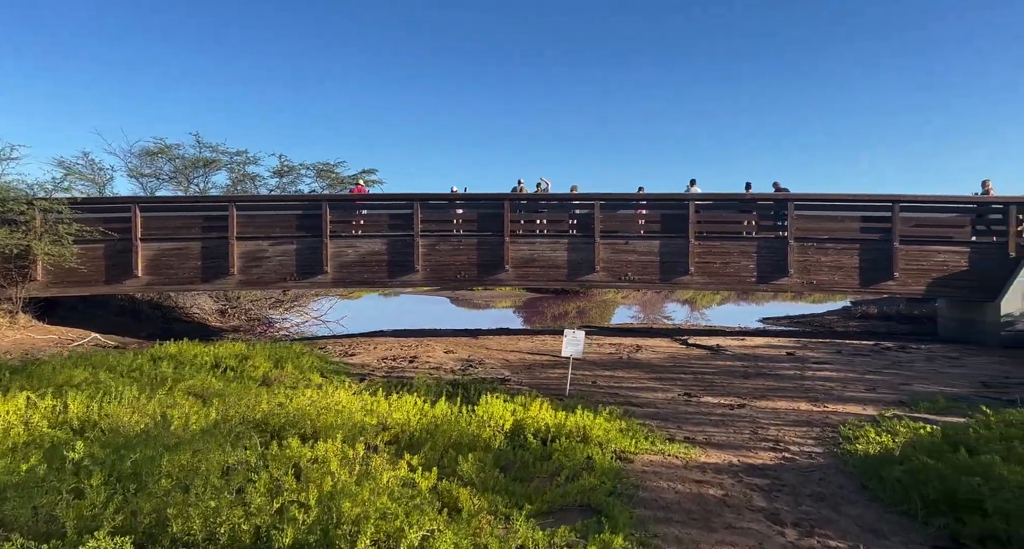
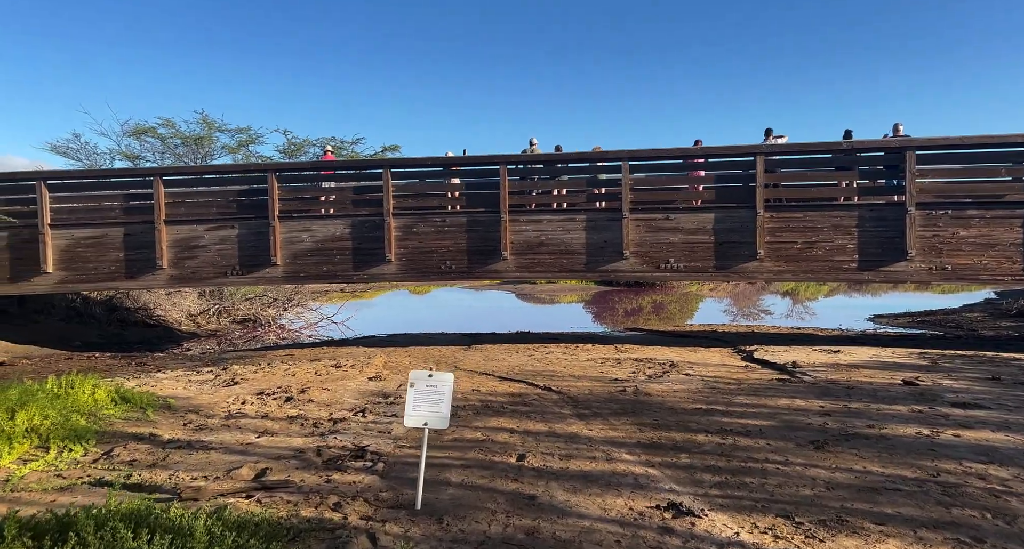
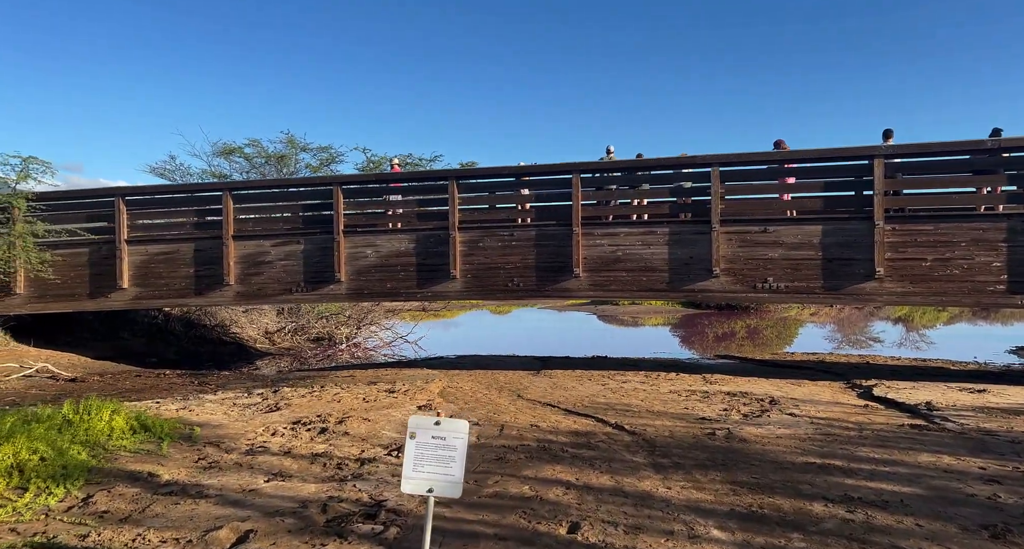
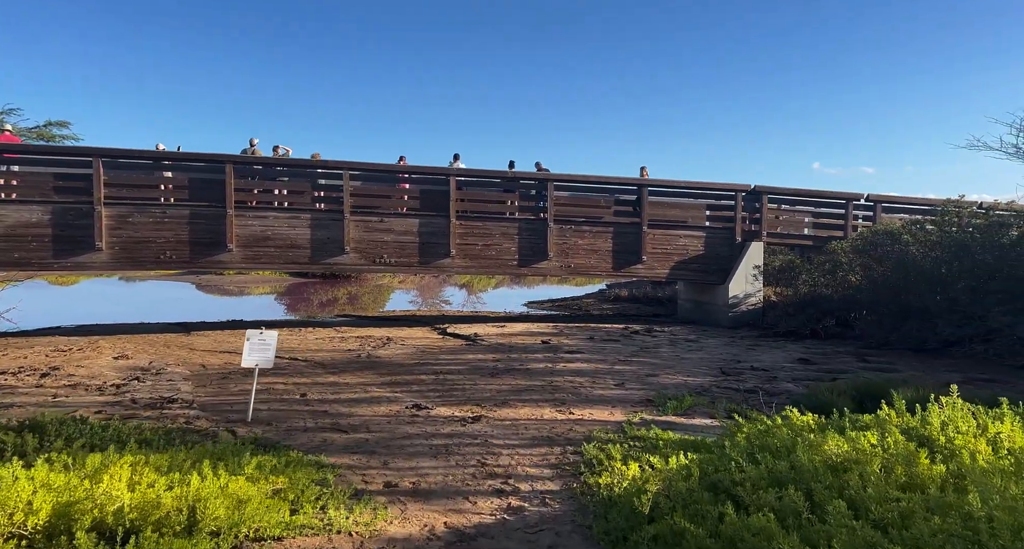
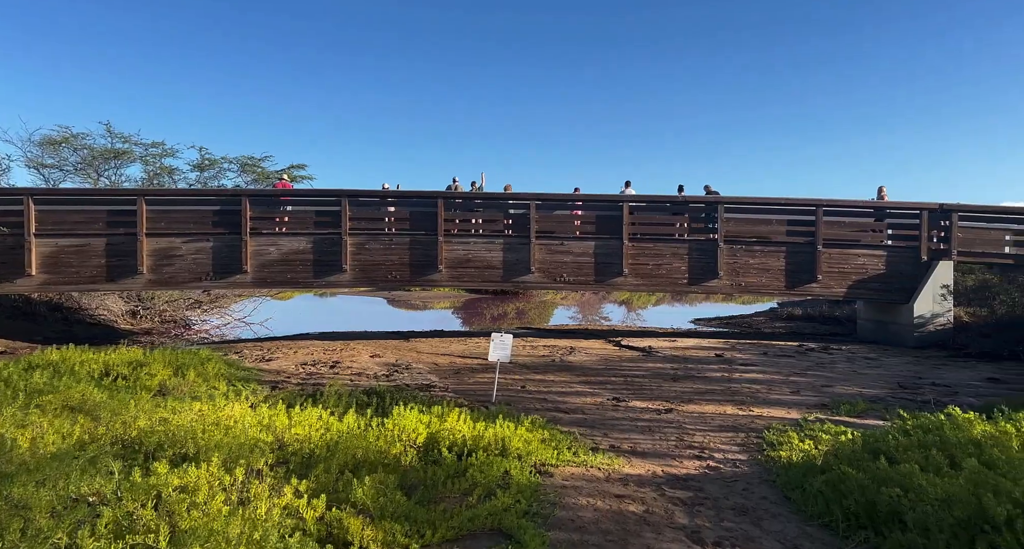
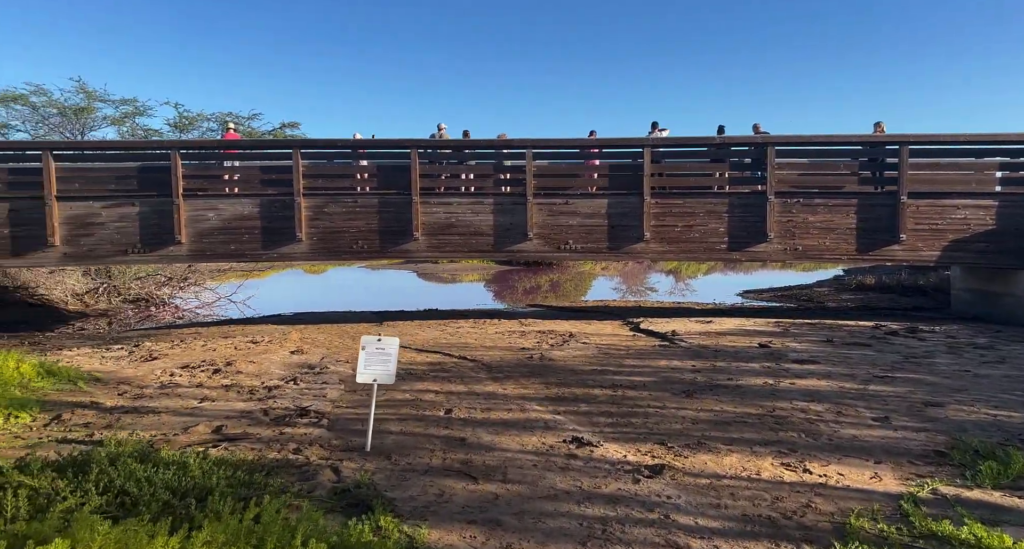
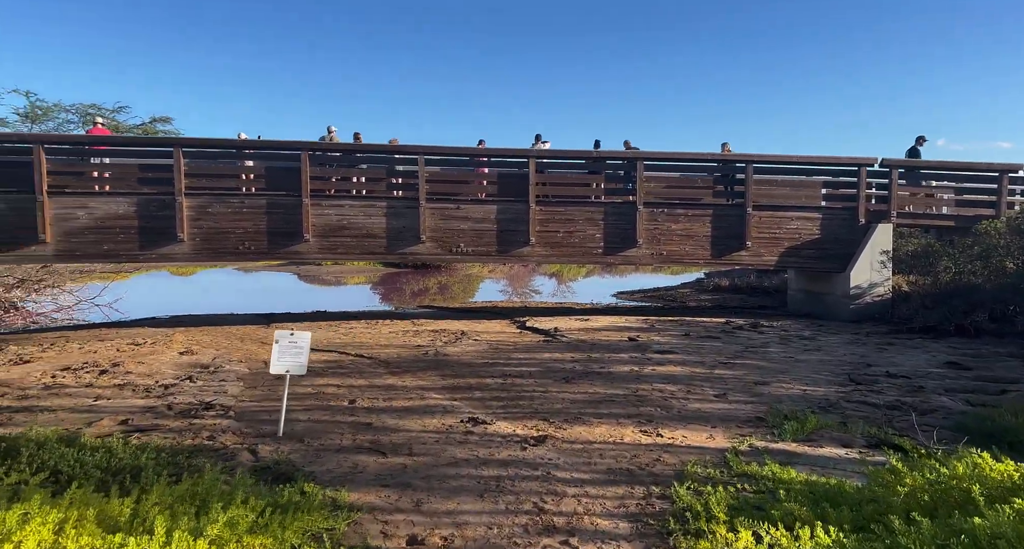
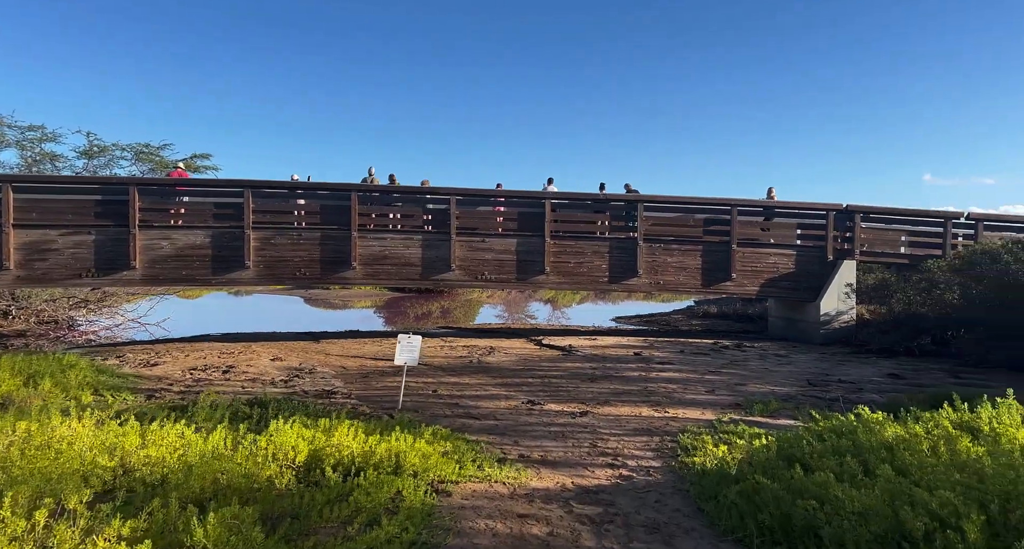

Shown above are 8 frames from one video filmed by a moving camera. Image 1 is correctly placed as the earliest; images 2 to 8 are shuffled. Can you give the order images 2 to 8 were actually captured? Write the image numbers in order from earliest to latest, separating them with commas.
5, 8, 4, 7, 6, 2, 3
